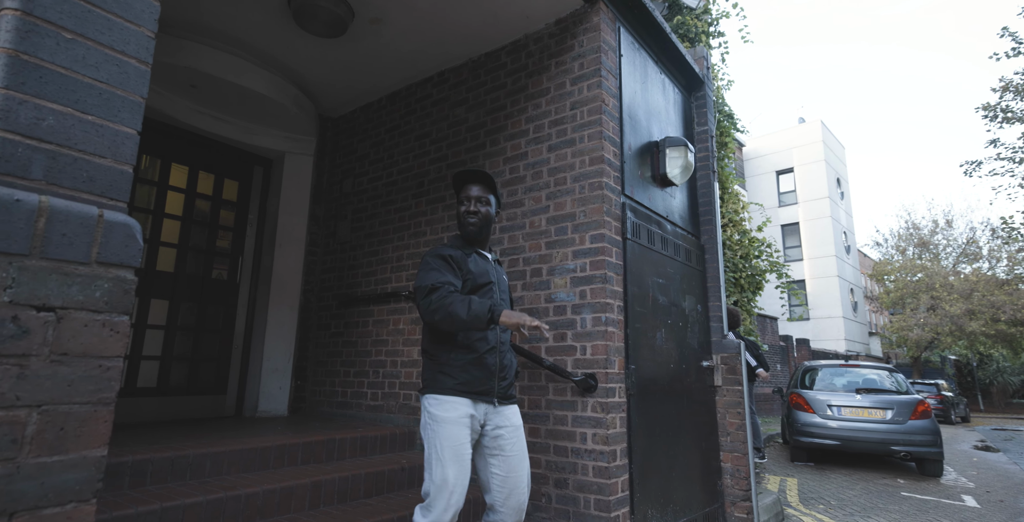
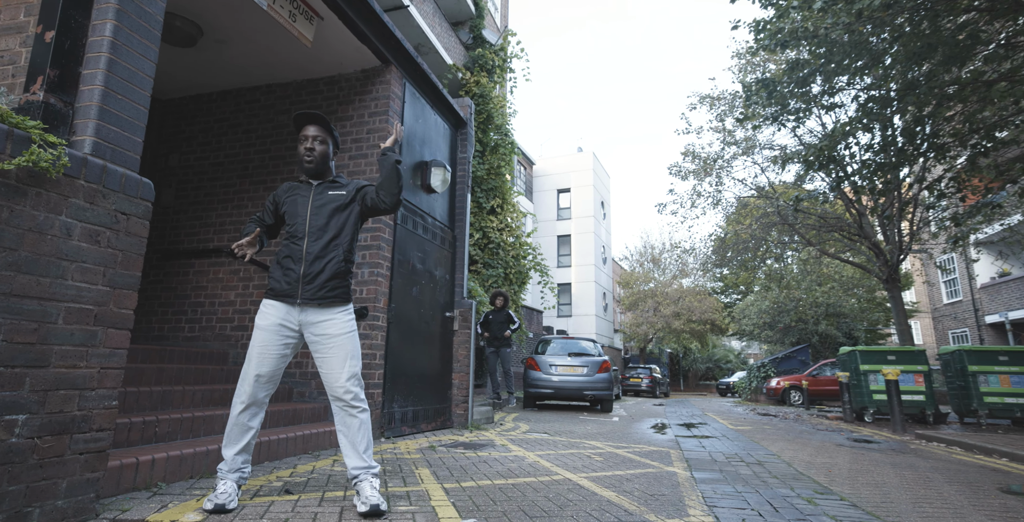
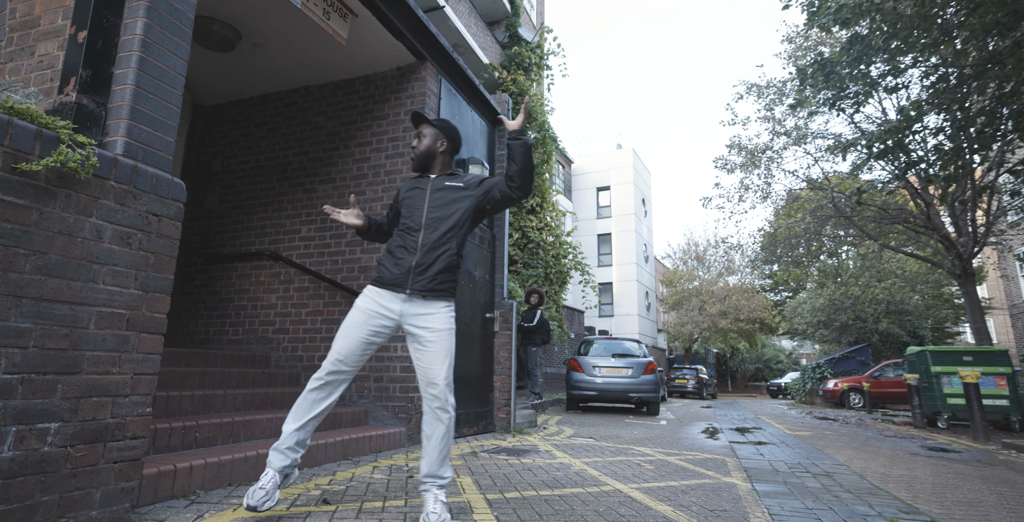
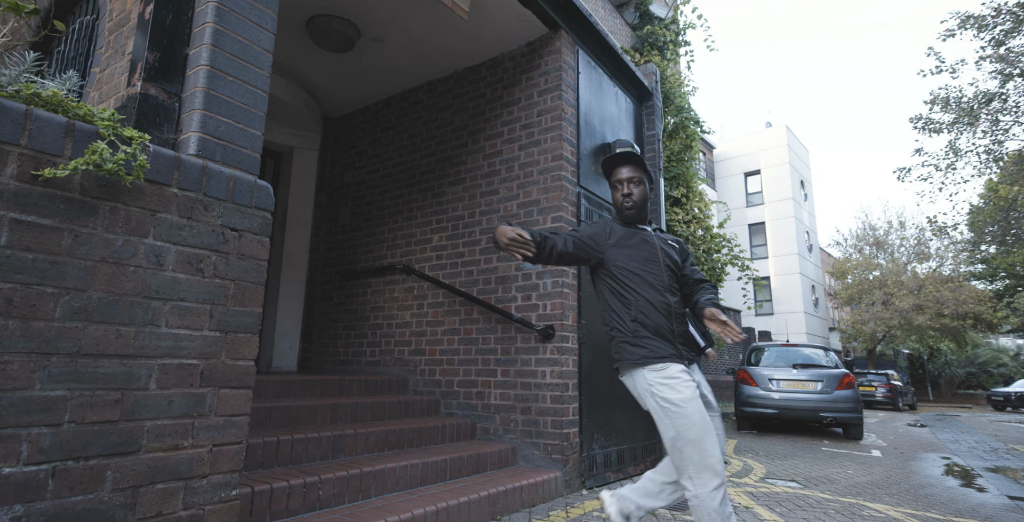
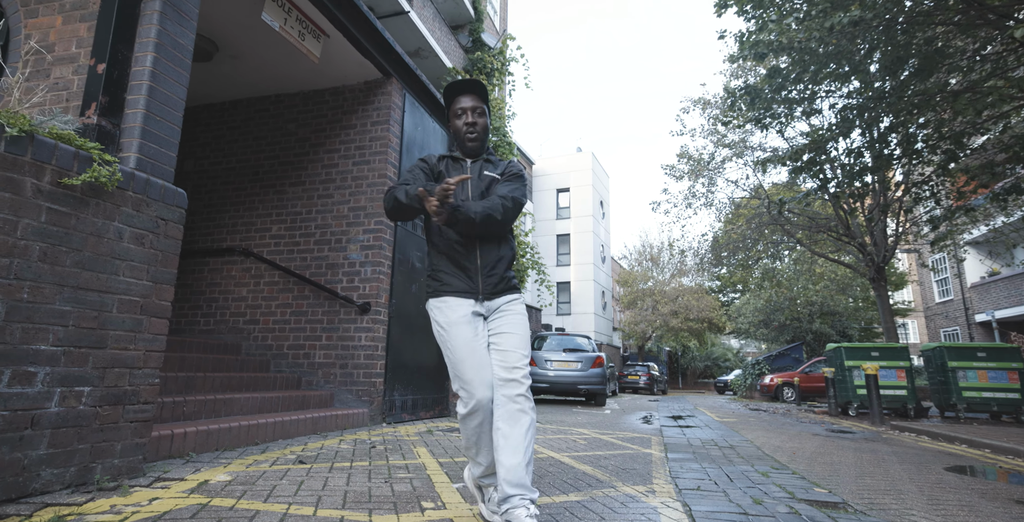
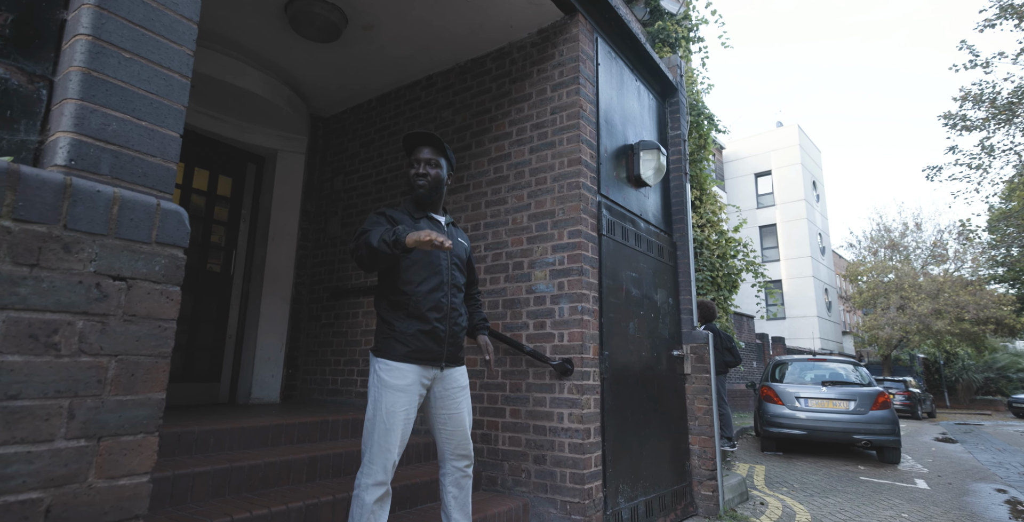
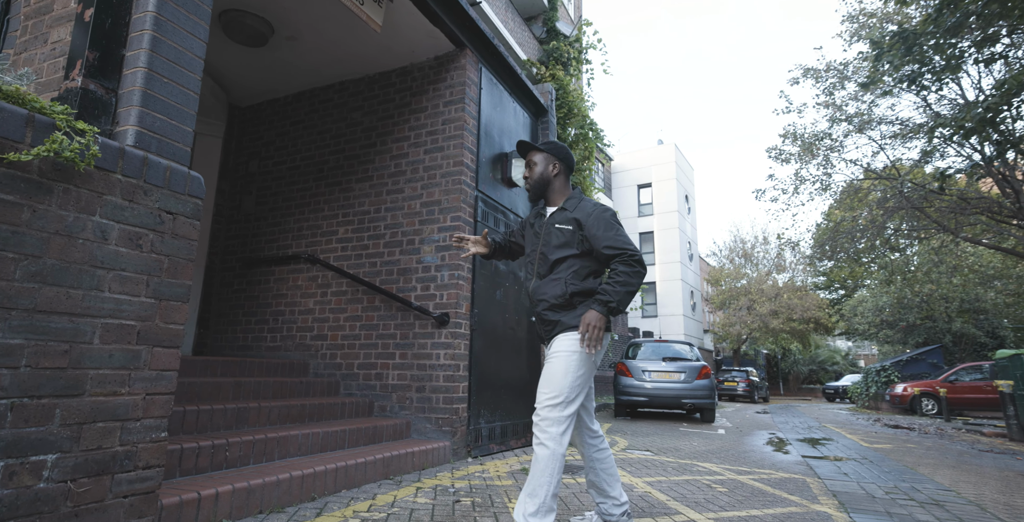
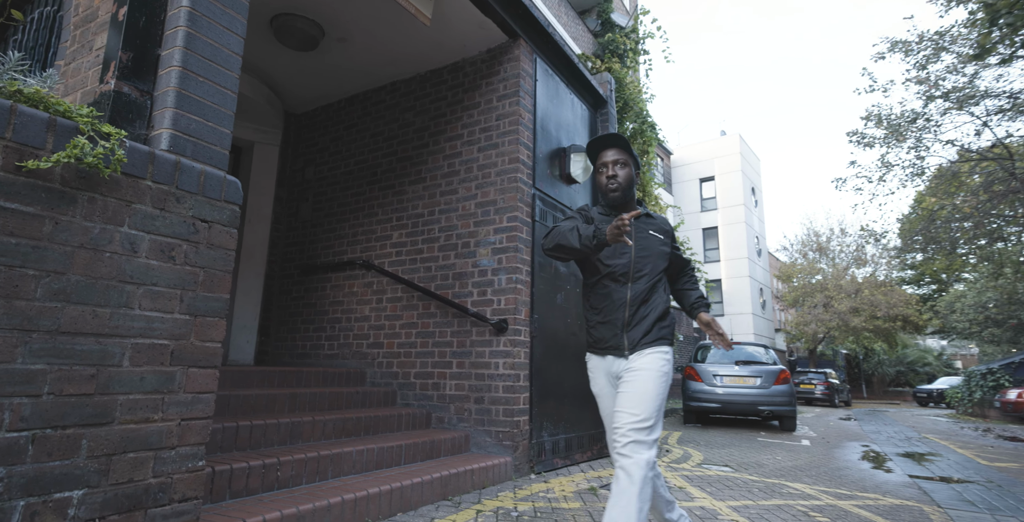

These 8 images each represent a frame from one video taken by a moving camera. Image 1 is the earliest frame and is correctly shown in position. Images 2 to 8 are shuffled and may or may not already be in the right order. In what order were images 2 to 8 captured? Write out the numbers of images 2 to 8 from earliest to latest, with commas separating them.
6, 4, 8, 7, 3, 2, 5
